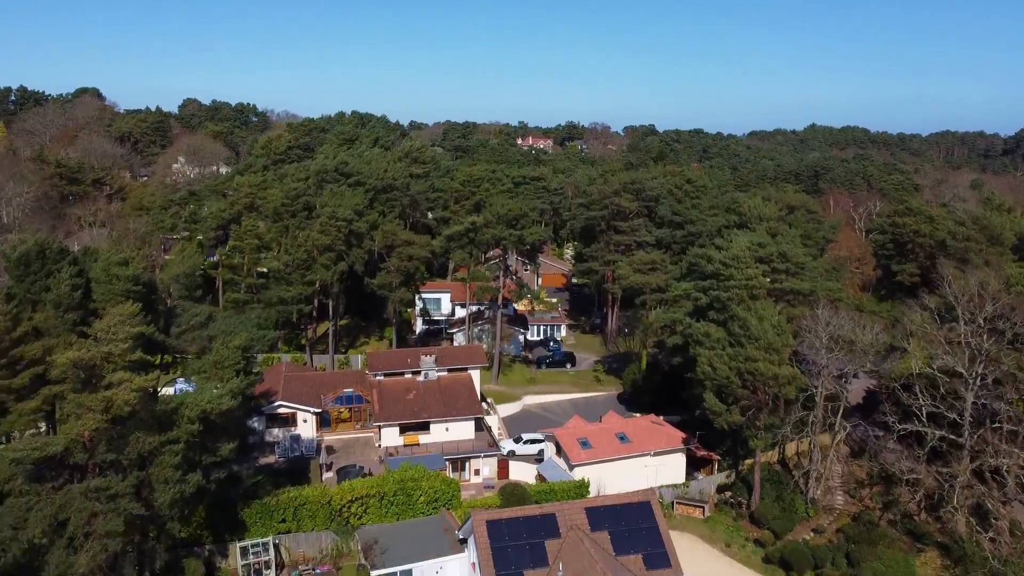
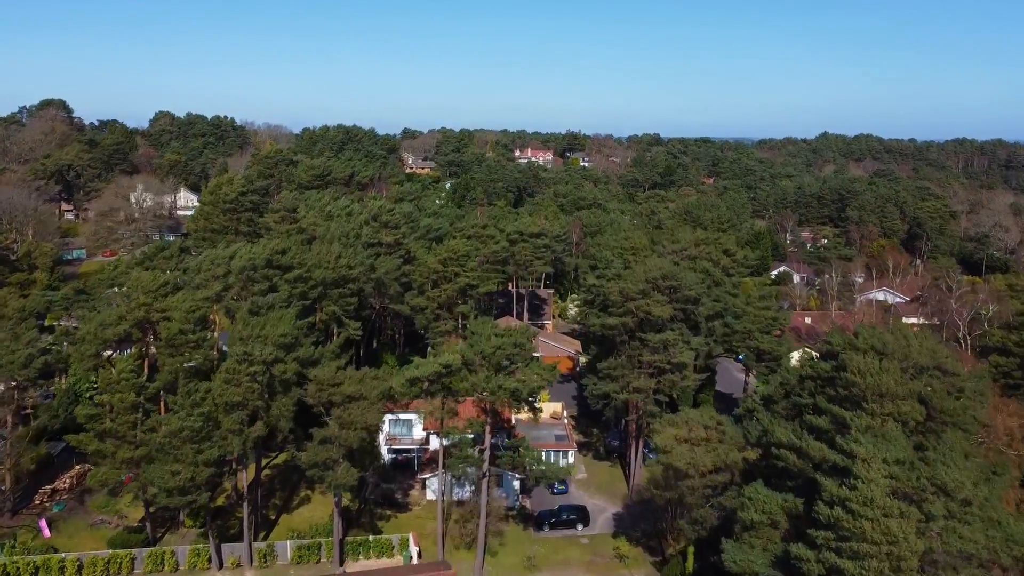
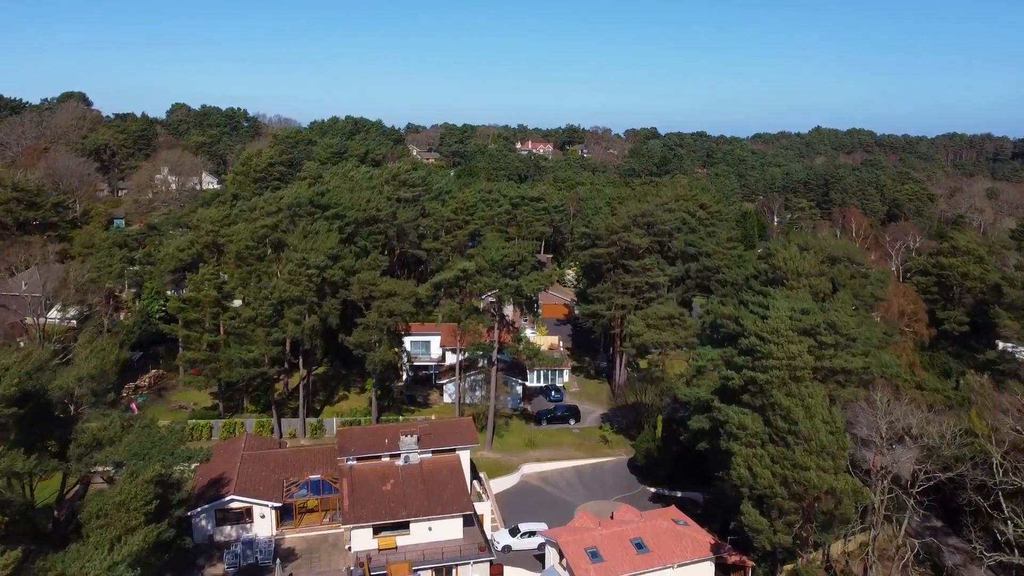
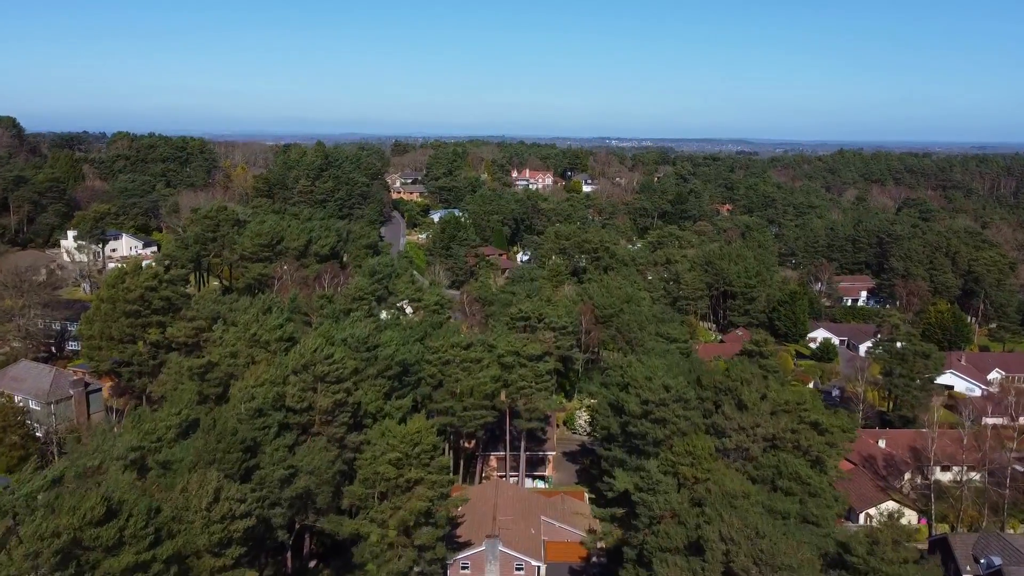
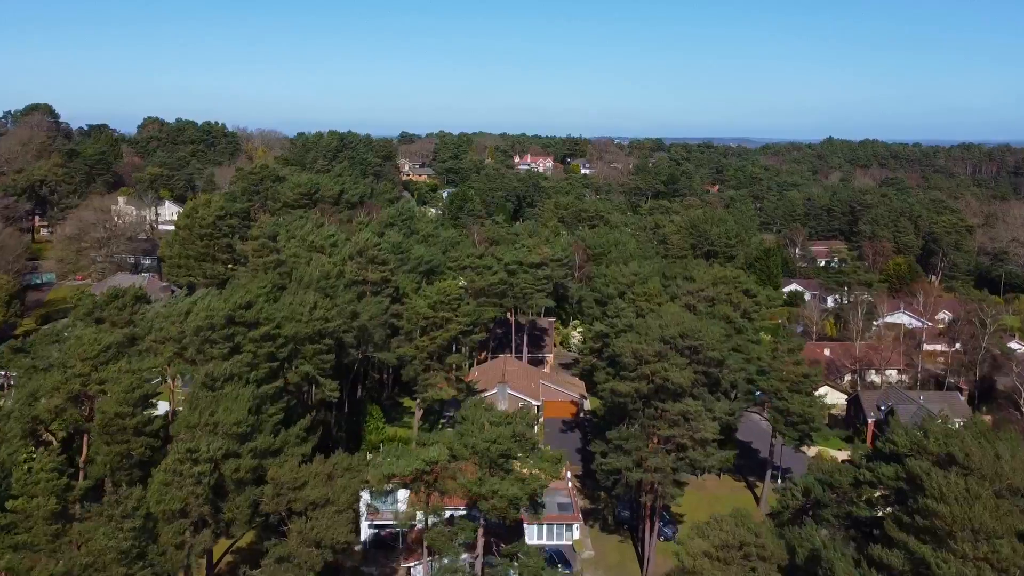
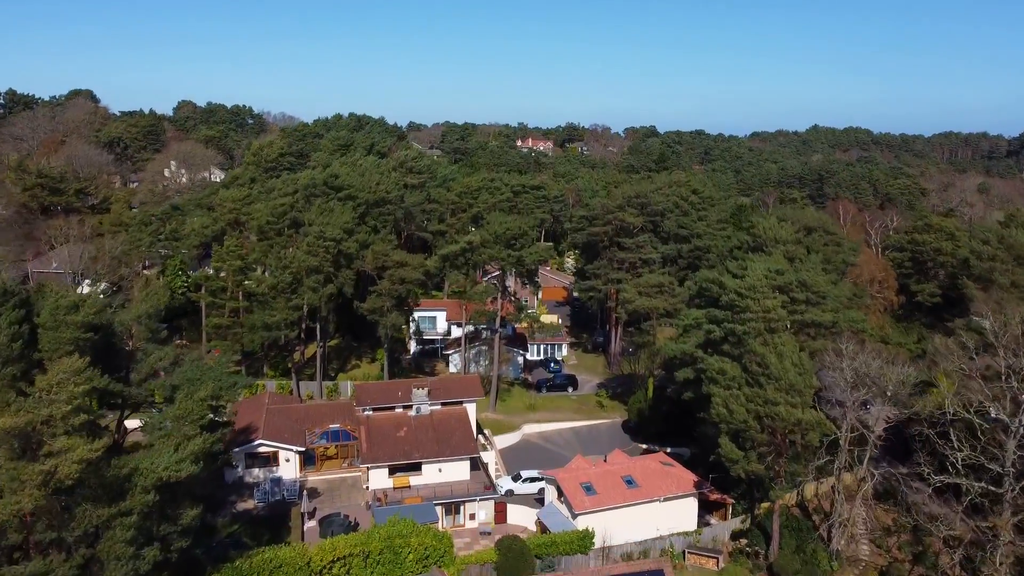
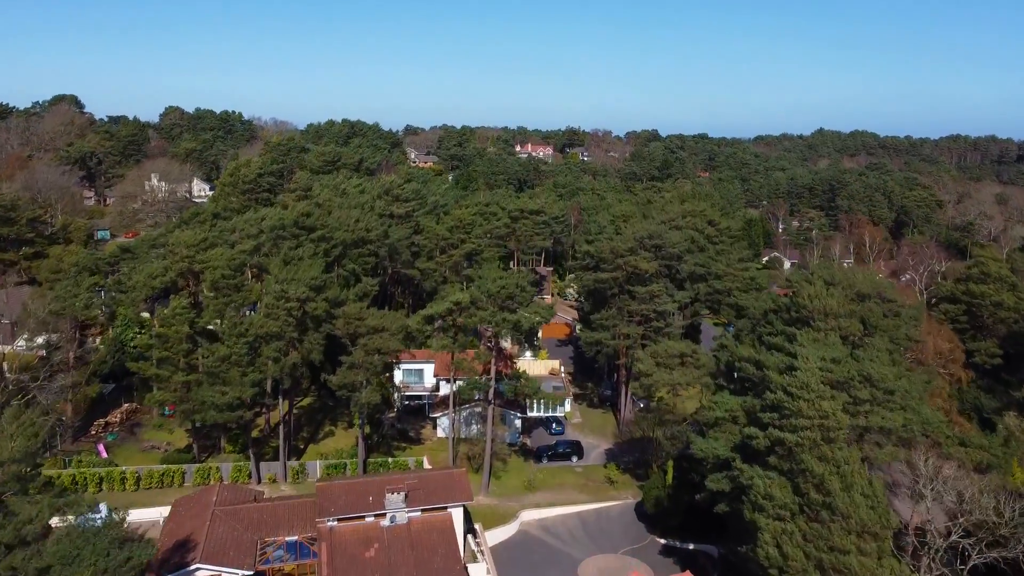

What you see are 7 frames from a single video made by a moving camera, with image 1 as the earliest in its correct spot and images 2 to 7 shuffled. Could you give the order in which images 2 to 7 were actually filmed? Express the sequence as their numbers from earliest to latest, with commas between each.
6, 3, 7, 2, 5, 4
